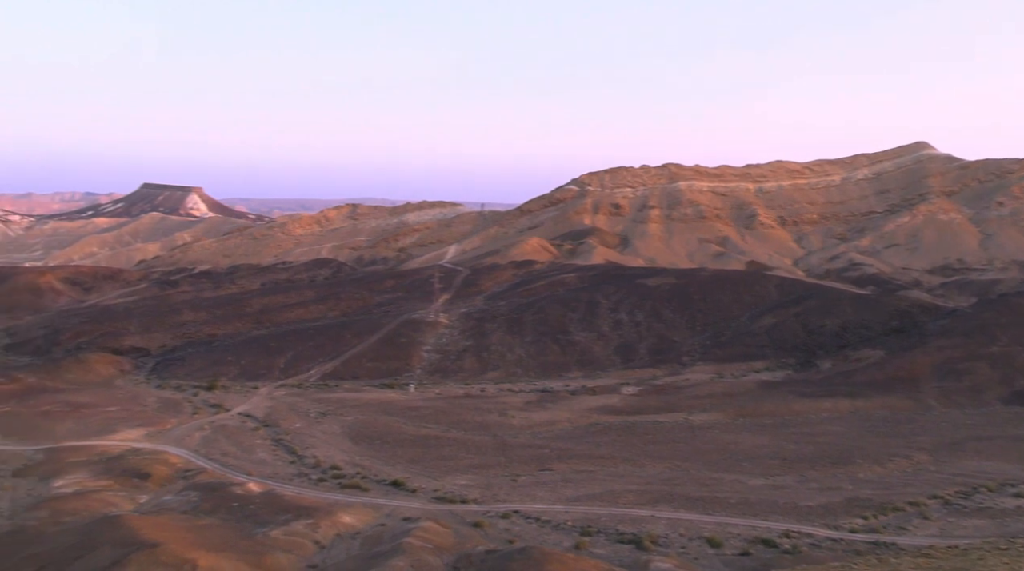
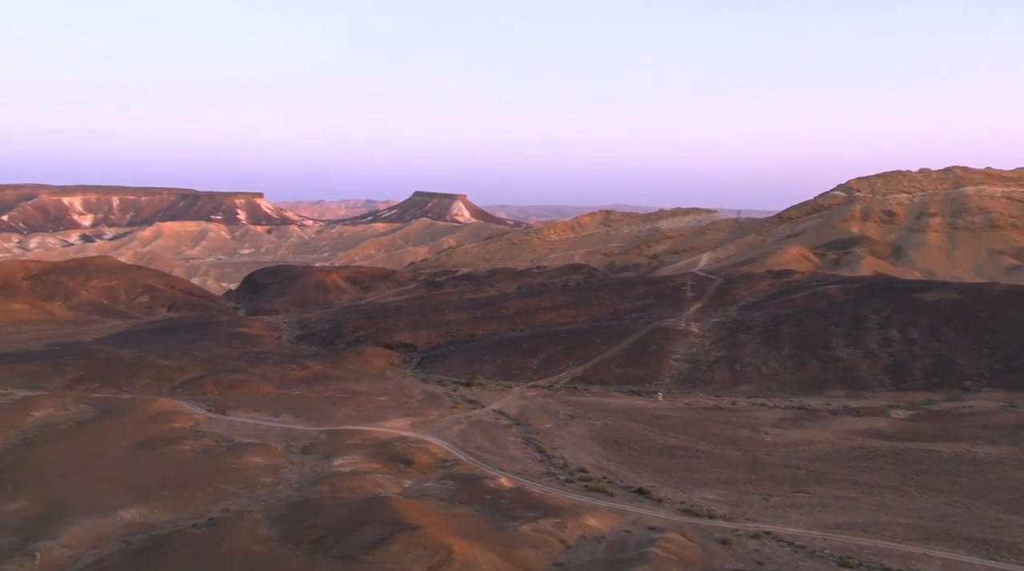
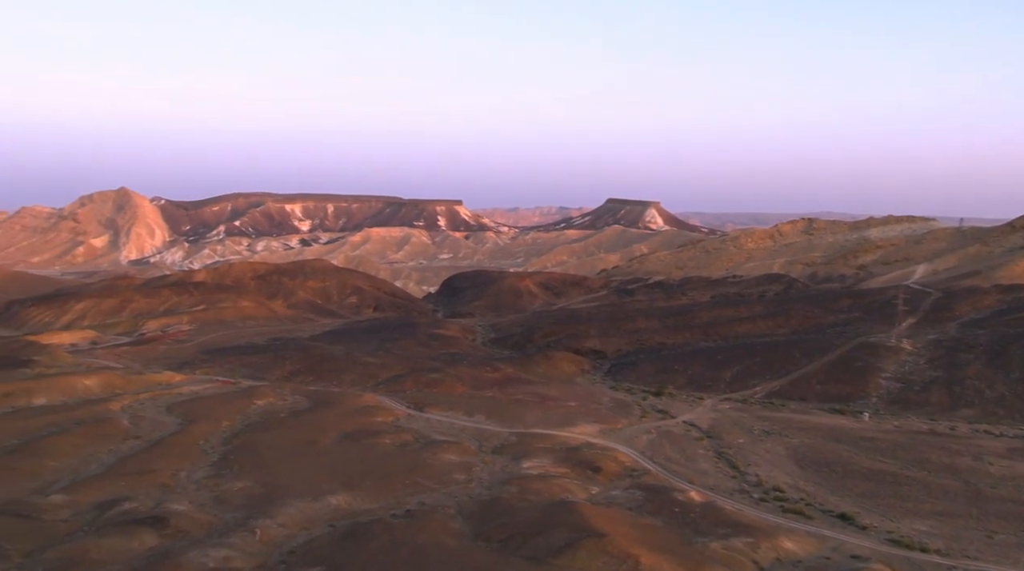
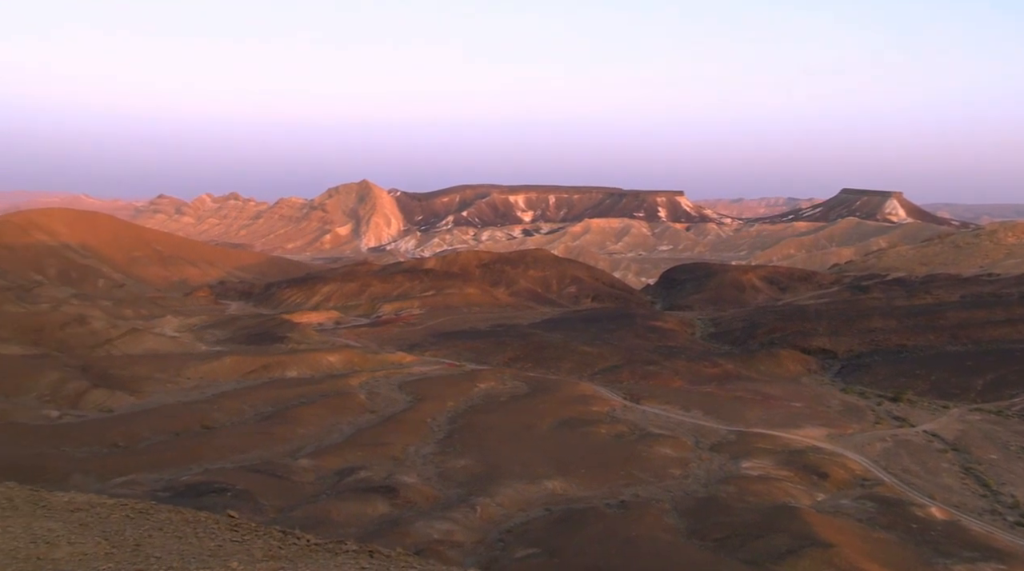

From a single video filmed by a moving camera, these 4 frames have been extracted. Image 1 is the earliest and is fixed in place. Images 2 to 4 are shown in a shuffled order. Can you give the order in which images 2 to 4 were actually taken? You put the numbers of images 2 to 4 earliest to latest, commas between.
2, 3, 4
